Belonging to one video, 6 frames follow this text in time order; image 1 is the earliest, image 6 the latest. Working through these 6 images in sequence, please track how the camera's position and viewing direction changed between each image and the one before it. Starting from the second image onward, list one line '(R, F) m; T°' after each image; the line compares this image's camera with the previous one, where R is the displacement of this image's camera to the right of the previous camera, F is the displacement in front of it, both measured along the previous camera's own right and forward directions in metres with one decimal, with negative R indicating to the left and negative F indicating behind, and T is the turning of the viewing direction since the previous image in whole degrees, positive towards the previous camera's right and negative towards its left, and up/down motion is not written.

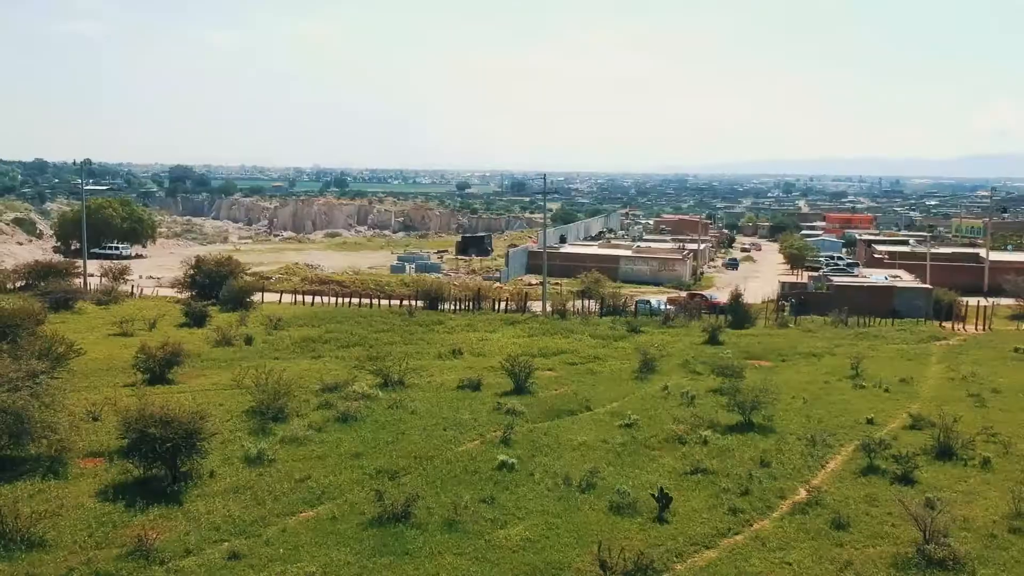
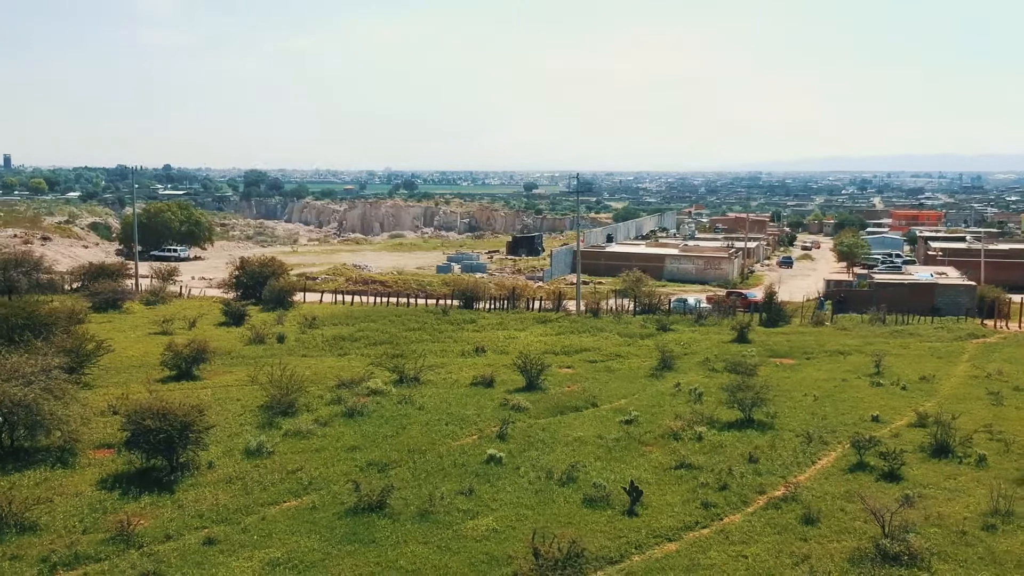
(+1.2, -0.2) m; -4°
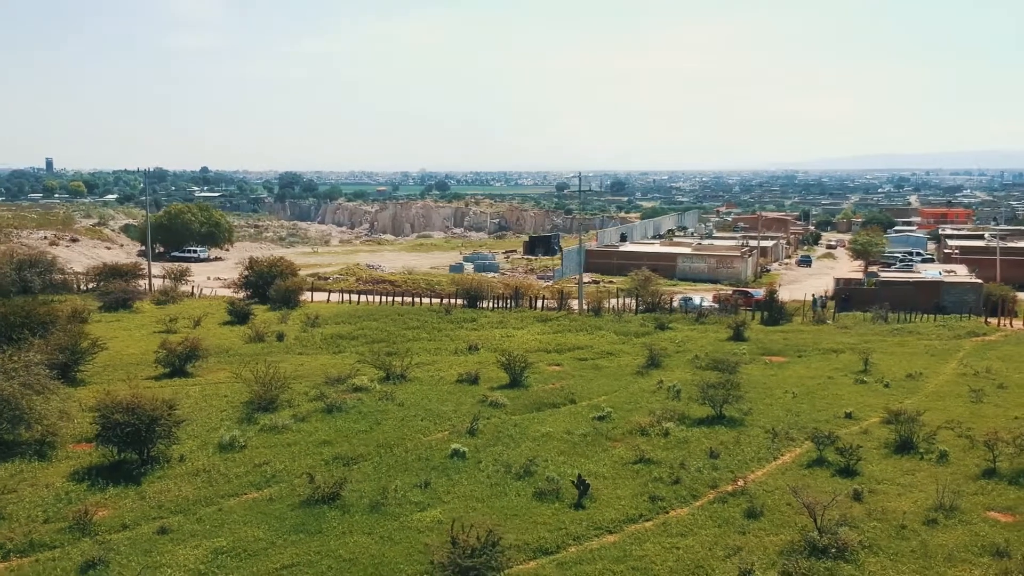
(+1.1, -0.2) m; -2°
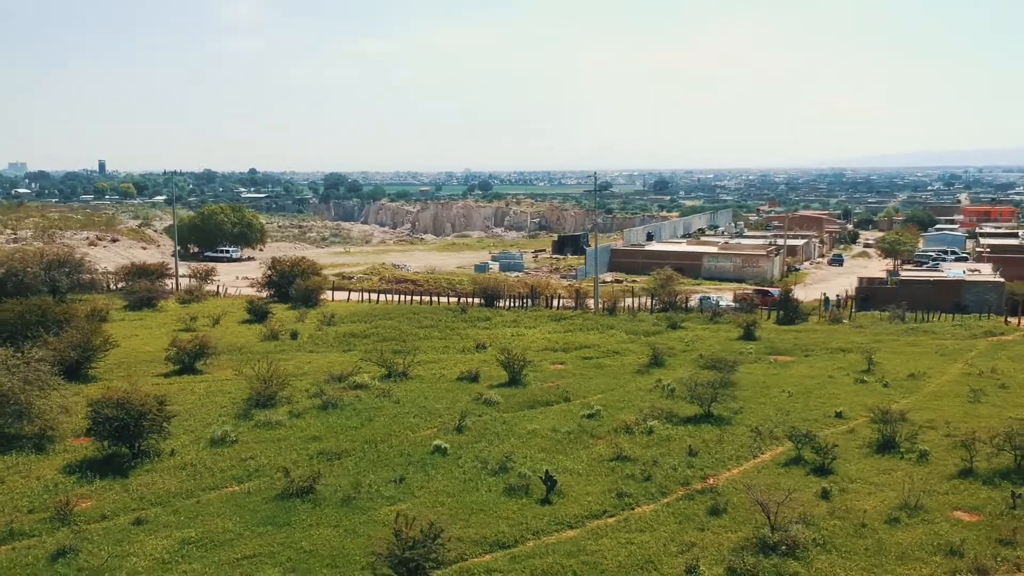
(+1.0, -0.2) m; -3°
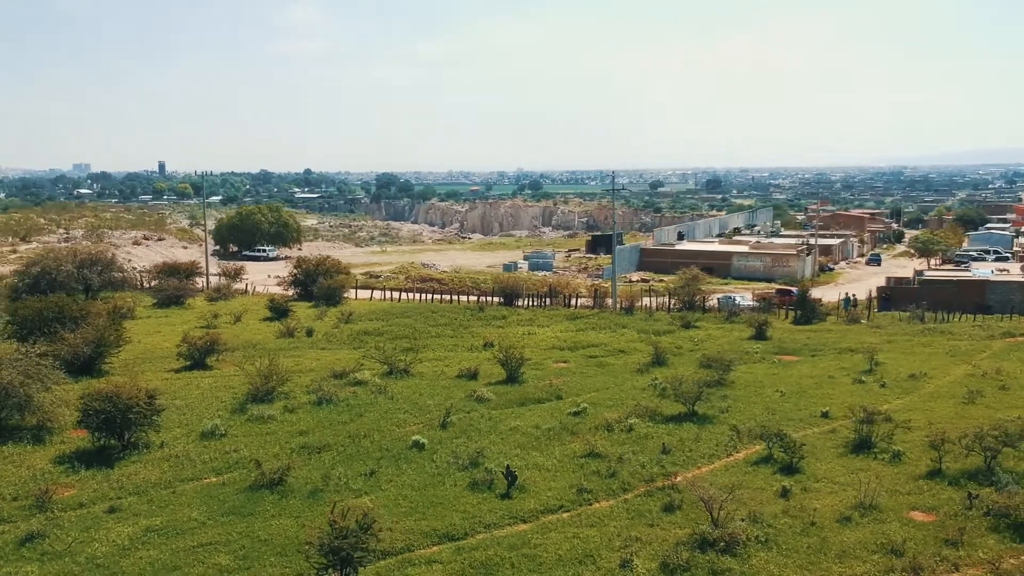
(+1.1, -0.2) m; -3°
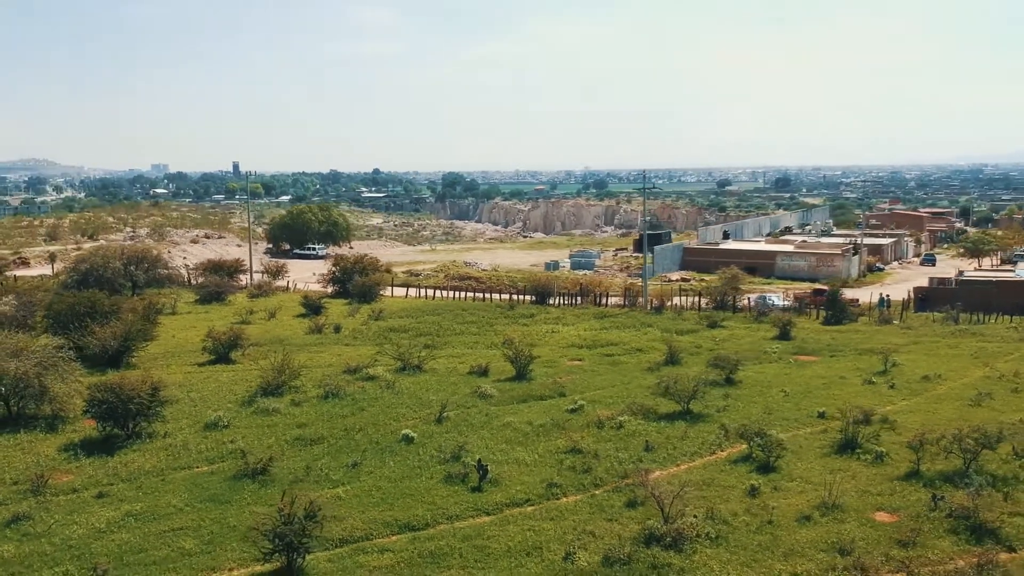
(+1.2, -0.2) m; -4°
